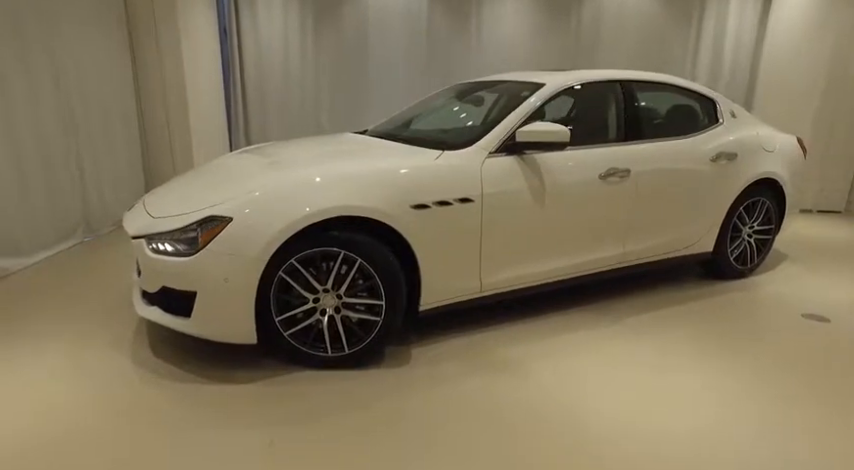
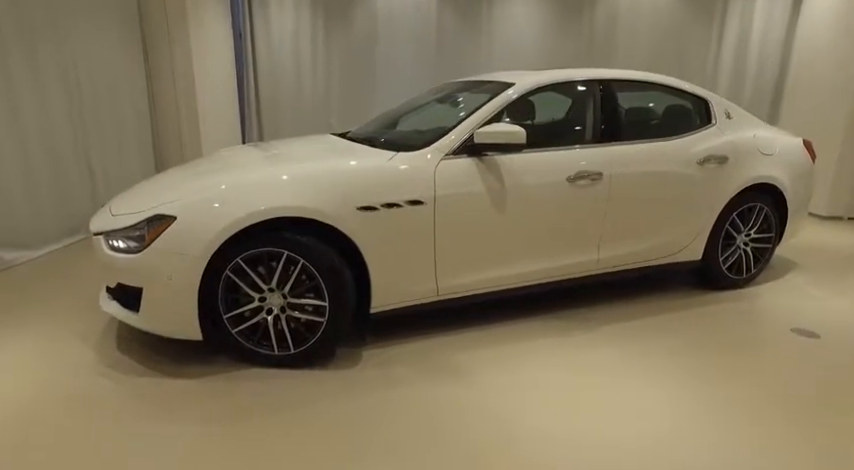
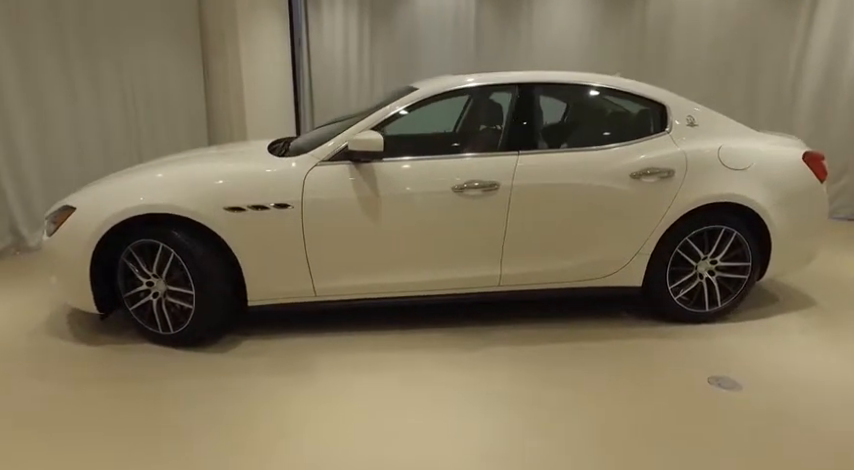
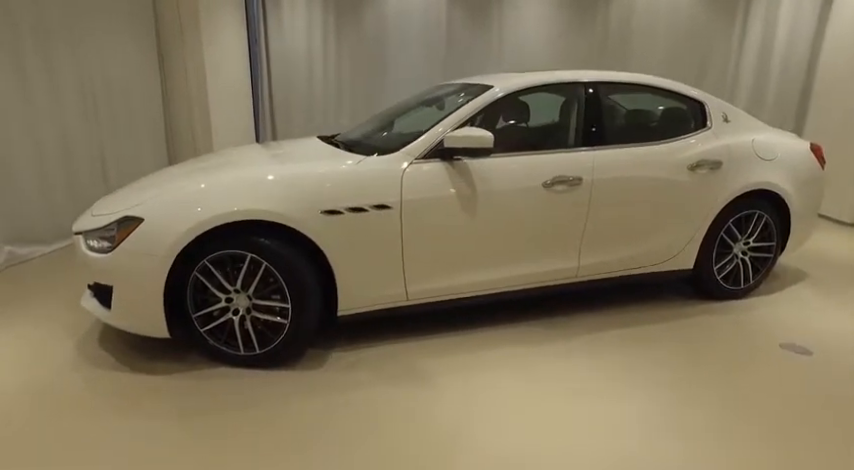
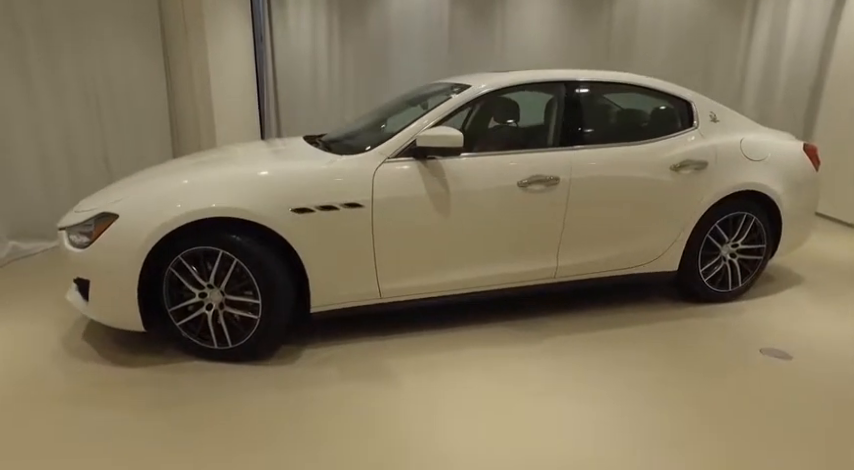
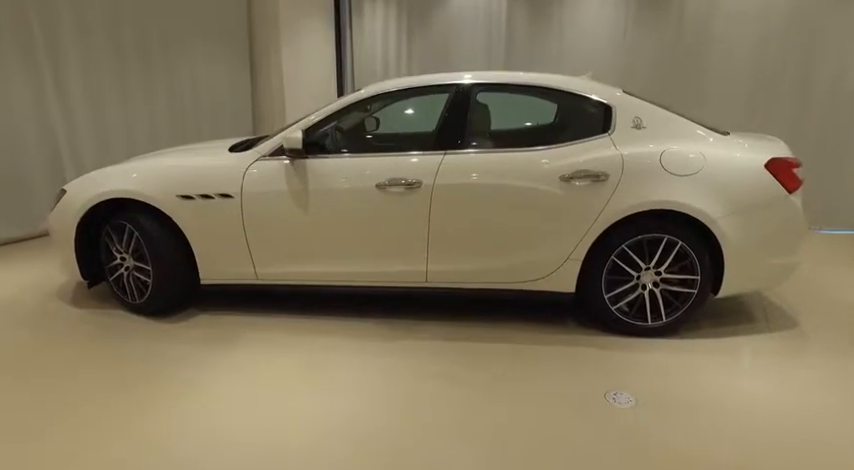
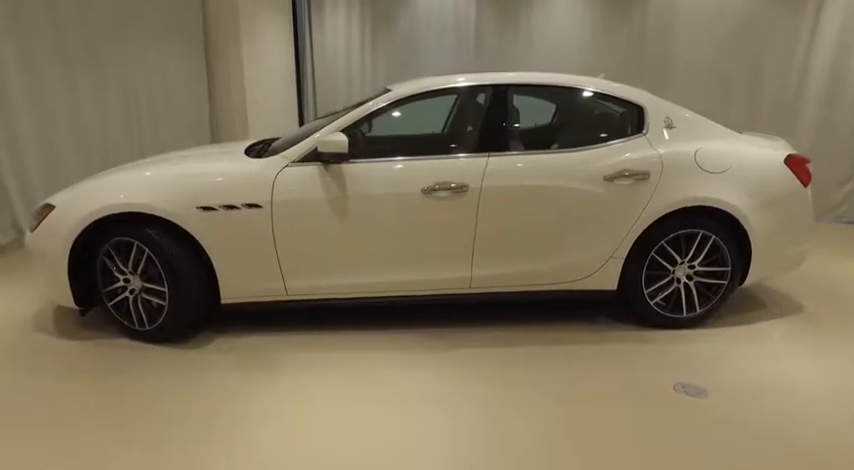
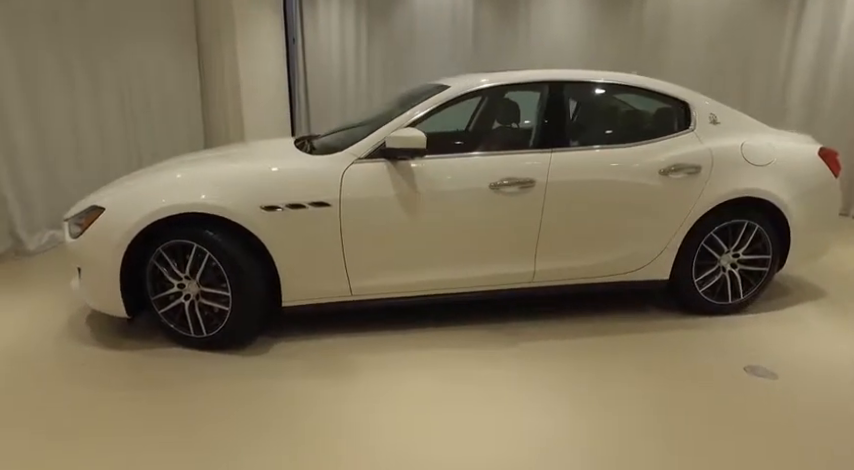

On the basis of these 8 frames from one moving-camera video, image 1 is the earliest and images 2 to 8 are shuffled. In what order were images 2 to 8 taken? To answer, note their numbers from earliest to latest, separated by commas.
2, 4, 5, 8, 3, 7, 6
